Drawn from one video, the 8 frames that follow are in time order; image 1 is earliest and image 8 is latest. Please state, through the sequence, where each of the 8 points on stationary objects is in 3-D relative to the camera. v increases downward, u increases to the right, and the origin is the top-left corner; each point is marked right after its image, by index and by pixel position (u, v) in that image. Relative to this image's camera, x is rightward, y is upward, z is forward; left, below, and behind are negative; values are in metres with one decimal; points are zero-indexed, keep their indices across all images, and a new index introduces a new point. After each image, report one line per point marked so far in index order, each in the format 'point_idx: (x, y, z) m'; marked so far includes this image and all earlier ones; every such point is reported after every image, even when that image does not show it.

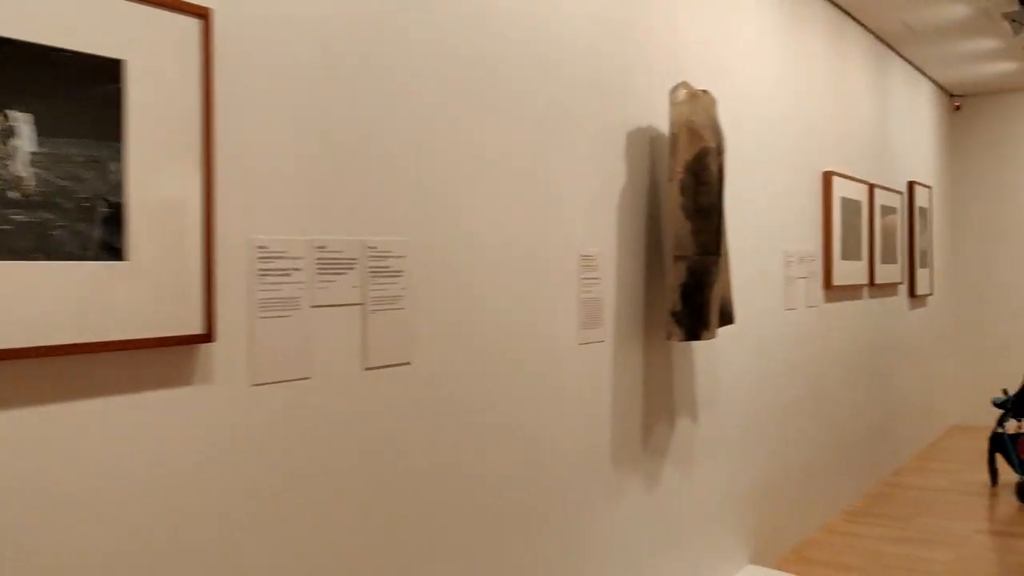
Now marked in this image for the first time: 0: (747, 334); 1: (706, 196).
0: (+0.8, -0.2, +3.4) m
1: (+0.5, +0.2, +2.6) m
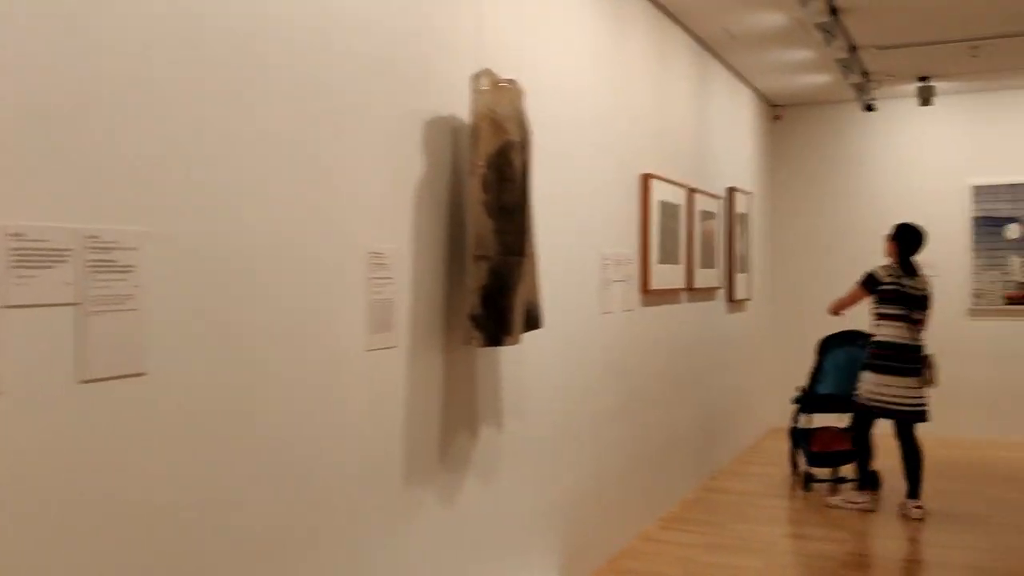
0: (+0.2, -0.2, +3.3) m
1: (0.0, +0.2, +2.4) m
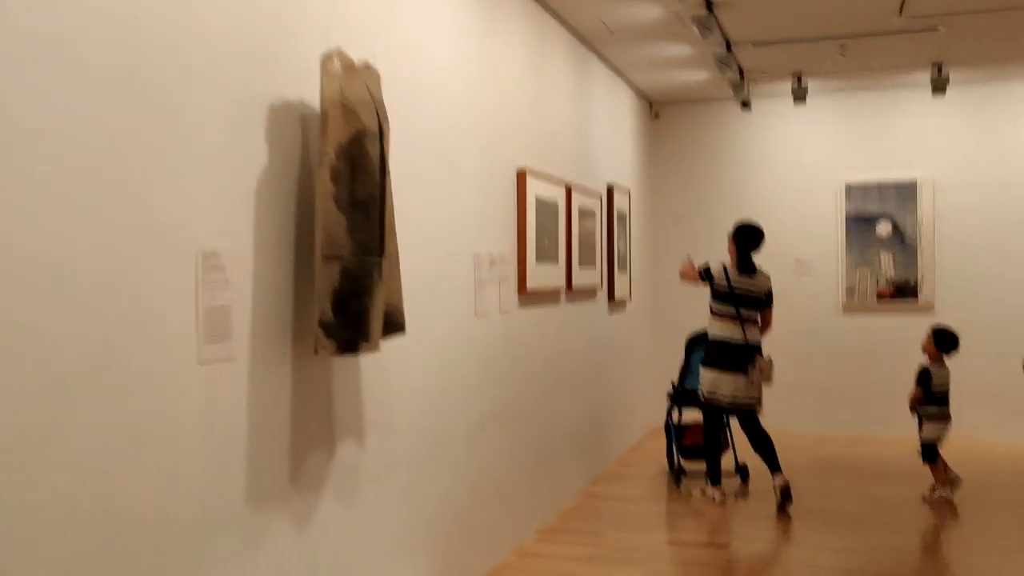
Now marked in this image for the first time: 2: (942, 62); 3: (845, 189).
0: (-0.3, -0.2, +3.0) m
1: (-0.3, +0.2, +2.2) m
2: (+2.5, +1.3, +5.6) m
3: (+2.2, +0.6, +6.3) m
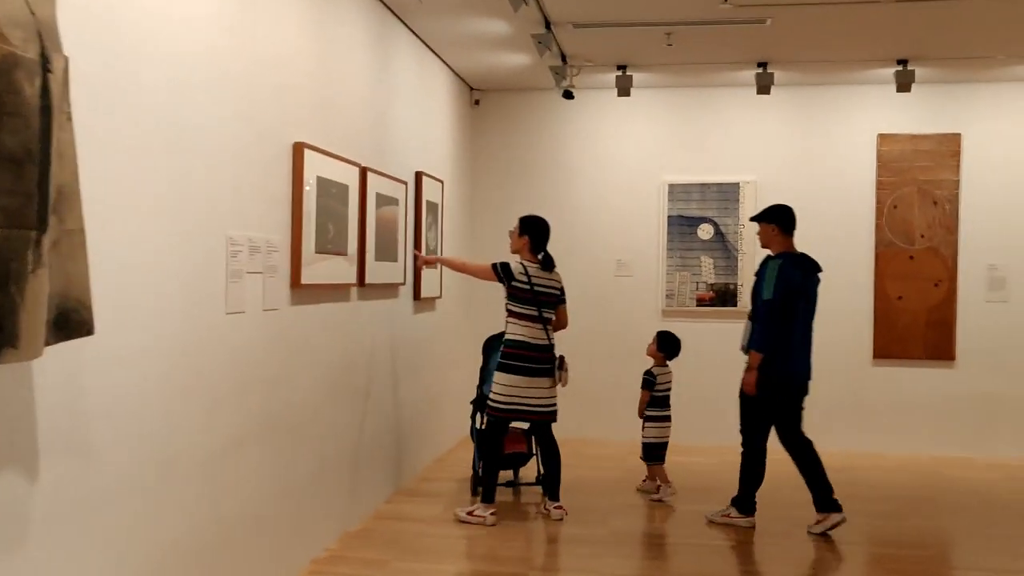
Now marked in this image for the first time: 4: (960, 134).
0: (-0.9, -0.2, +2.4) m
1: (-0.8, +0.3, +1.6) m
2: (+1.4, +1.3, +5.4) m
3: (+1.0, +0.6, +6.1) m
4: (+2.7, +0.9, +5.8) m
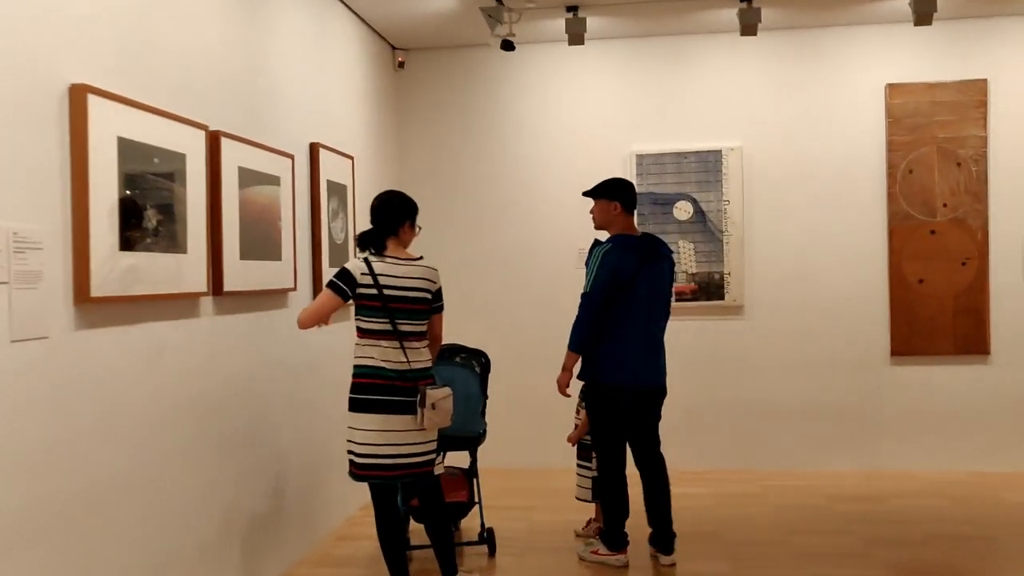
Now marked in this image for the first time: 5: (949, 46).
0: (-1.1, -0.2, +1.3) m
1: (-1.0, +0.2, +0.5) m
2: (+1.1, +1.3, +4.4) m
3: (+0.6, +0.7, +5.0) m
4: (+2.3, +1.0, +4.8) m
5: (+2.2, +1.2, +4.8) m
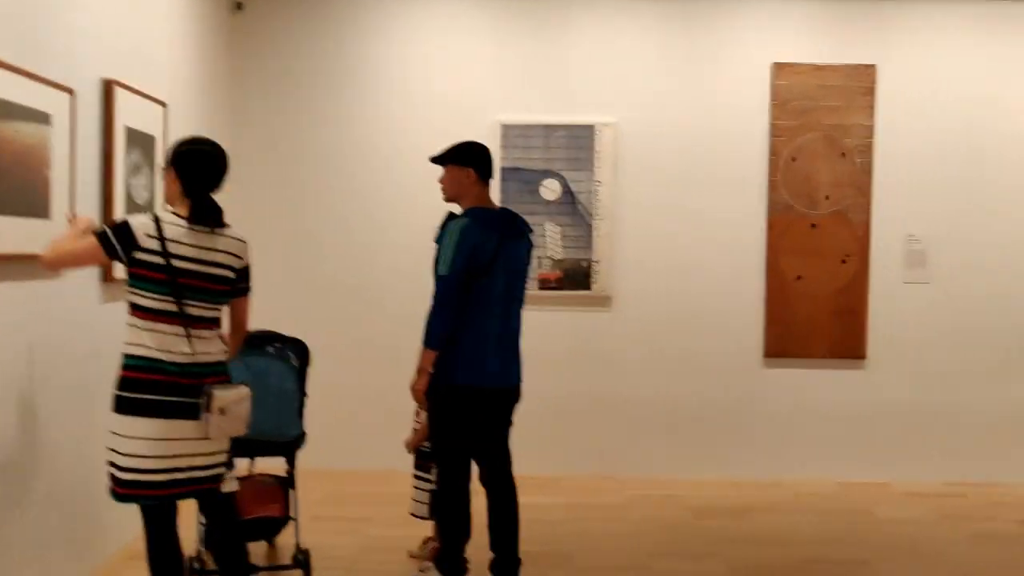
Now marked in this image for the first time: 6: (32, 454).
0: (-1.4, -0.1, +0.6) m
1: (-1.1, +0.3, -0.2) m
2: (+0.5, +1.4, +3.9) m
3: (-0.1, +0.7, +4.5) m
4: (+1.7, +1.0, +4.5) m
5: (+1.5, +1.2, +4.5) m
6: (-1.3, -0.4, +2.7) m
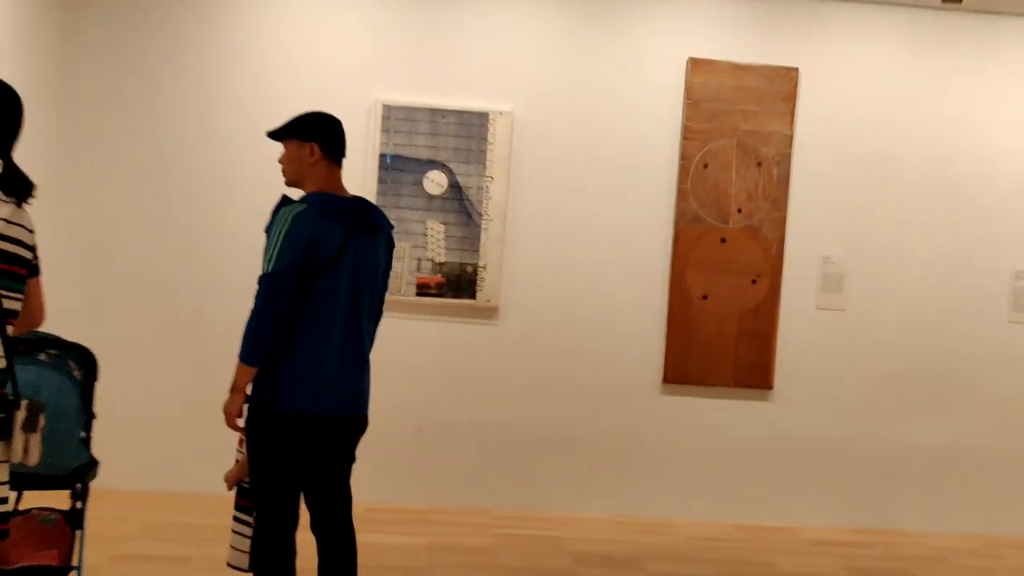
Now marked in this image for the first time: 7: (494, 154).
0: (-1.5, -0.1, 0.0) m
1: (-1.2, +0.3, -0.8) m
2: (+0.1, +1.3, +3.4) m
3: (-0.5, +0.7, +4.0) m
4: (+1.2, +0.9, +4.1) m
5: (+1.1, +1.1, +4.1) m
6: (-1.7, -0.4, +2.1) m
7: (-0.1, +0.6, +4.0) m
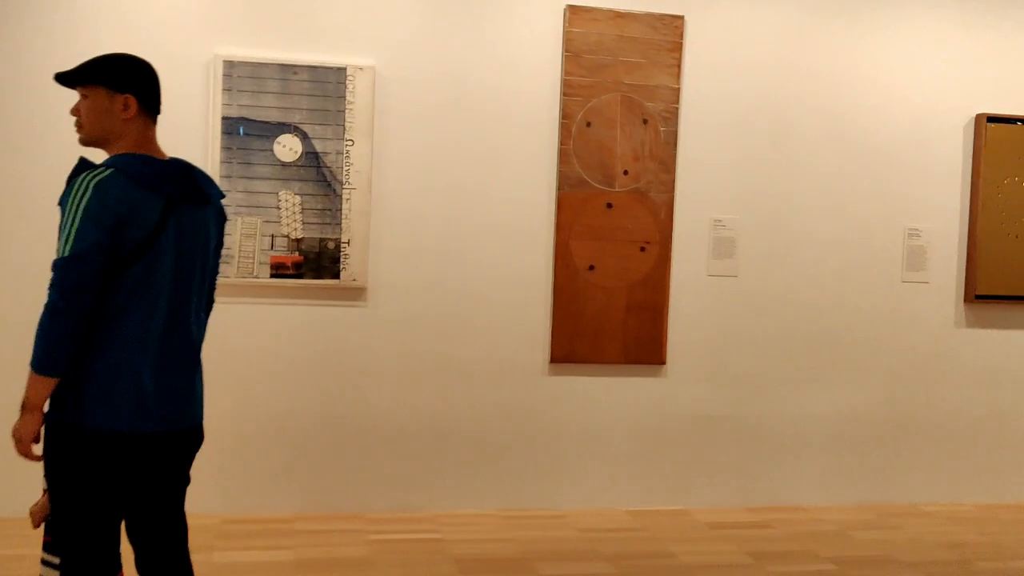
0: (-1.5, -0.1, -0.6) m
1: (-1.1, +0.2, -1.4) m
2: (-0.4, +1.4, +3.0) m
3: (-1.0, +0.8, +3.5) m
4: (+0.7, +1.1, +3.8) m
5: (+0.5, +1.2, +3.8) m
6: (-1.9, -0.4, +1.4) m
7: (-0.6, +0.6, +3.6) m
